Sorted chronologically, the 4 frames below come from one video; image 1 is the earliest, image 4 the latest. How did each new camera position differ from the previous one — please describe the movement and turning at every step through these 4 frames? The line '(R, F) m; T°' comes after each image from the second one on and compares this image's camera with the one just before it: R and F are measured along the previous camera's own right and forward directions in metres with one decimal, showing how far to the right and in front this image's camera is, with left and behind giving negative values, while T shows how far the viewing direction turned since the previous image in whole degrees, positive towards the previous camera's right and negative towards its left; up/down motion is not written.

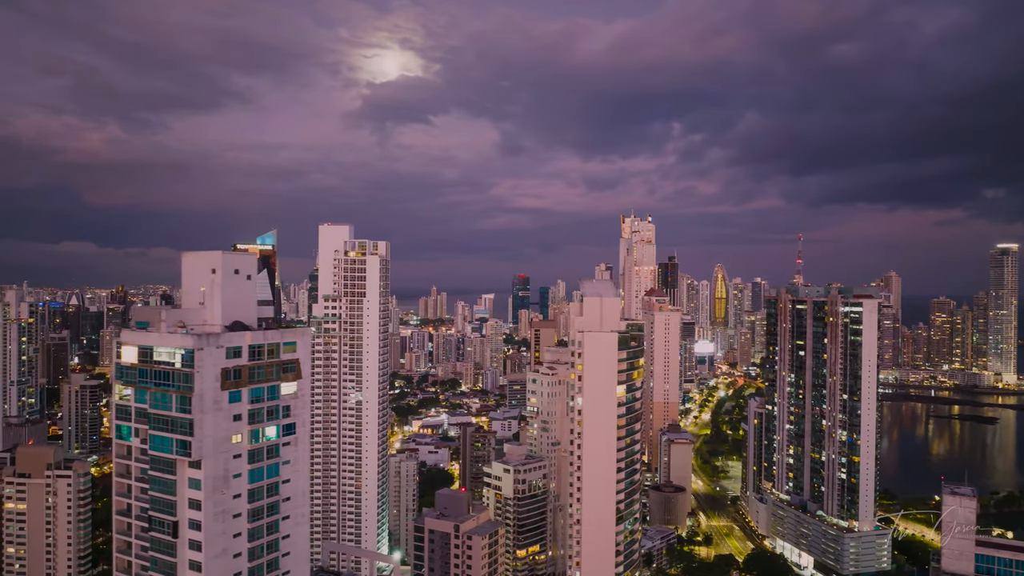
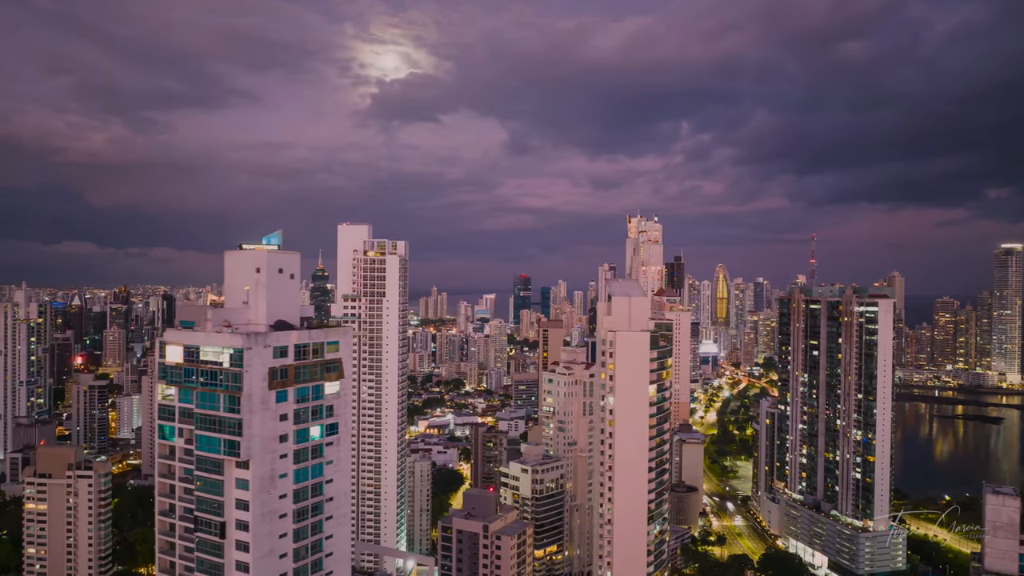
(-1.6, +0.1) m; 0°
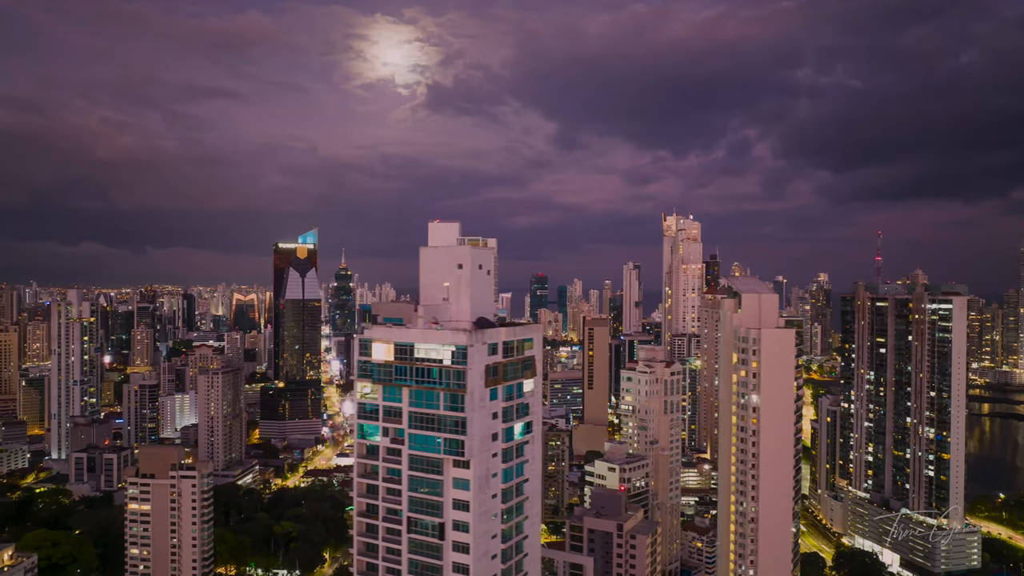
(-6.6, +0.3) m; 0°
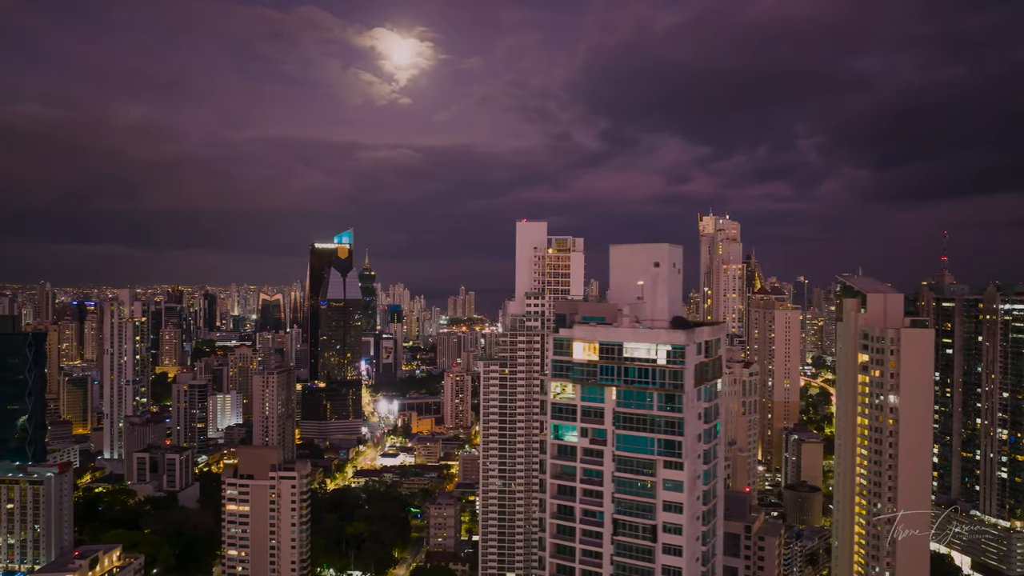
(-6.2, +0.3) m; 0°
